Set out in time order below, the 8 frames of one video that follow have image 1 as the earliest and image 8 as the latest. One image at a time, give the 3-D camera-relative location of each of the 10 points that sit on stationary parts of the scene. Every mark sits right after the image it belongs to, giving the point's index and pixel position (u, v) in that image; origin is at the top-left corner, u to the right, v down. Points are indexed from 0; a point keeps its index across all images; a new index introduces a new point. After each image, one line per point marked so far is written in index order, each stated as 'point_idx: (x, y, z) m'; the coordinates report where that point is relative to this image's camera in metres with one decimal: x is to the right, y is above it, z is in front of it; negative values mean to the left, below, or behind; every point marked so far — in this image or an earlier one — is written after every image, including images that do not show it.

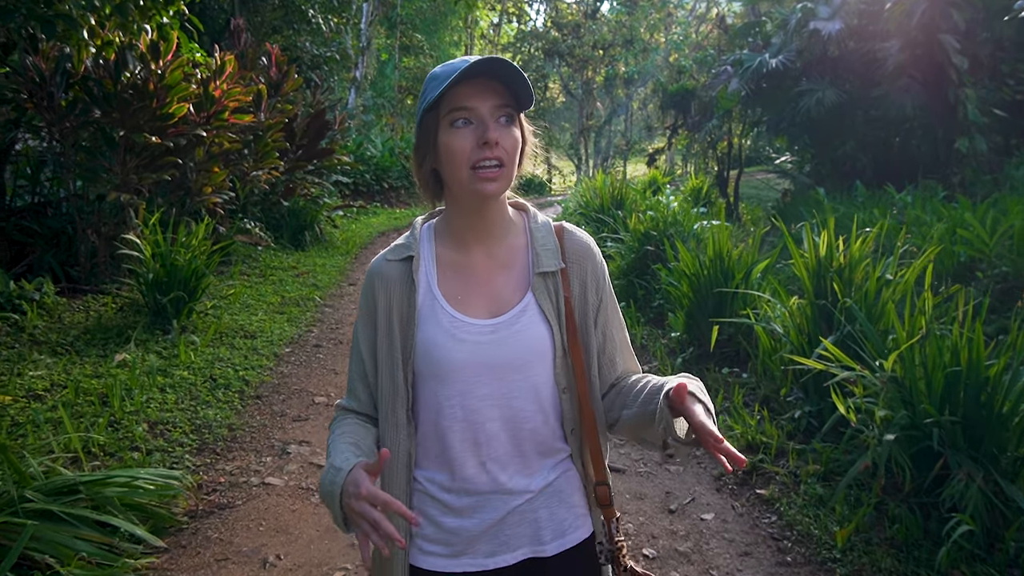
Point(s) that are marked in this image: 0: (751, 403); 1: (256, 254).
0: (+1.2, -0.6, +4.0) m
1: (-2.8, +0.4, +9.0) m
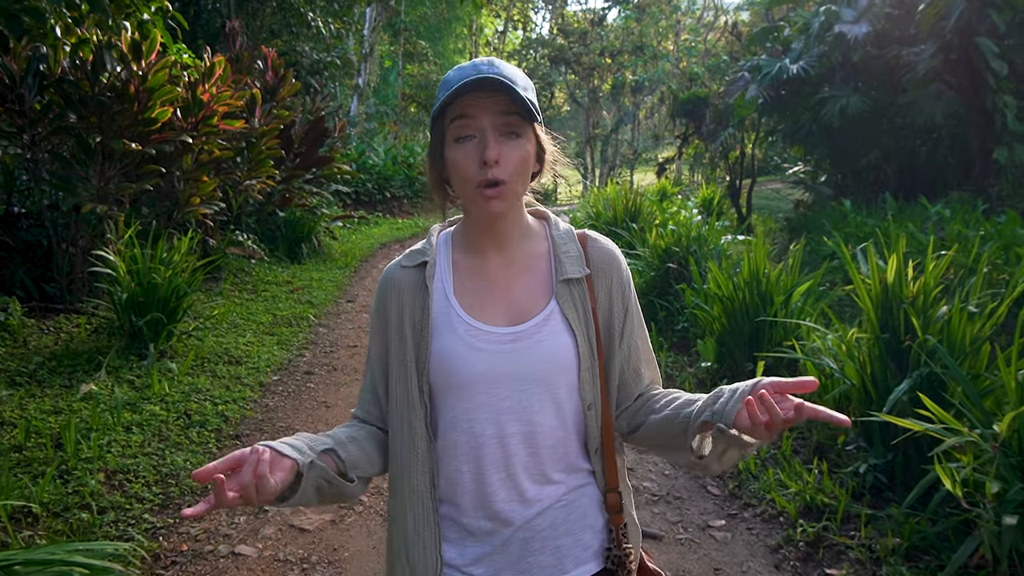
0: (+1.2, -0.7, +3.5) m
1: (-2.7, +0.2, +8.5) m
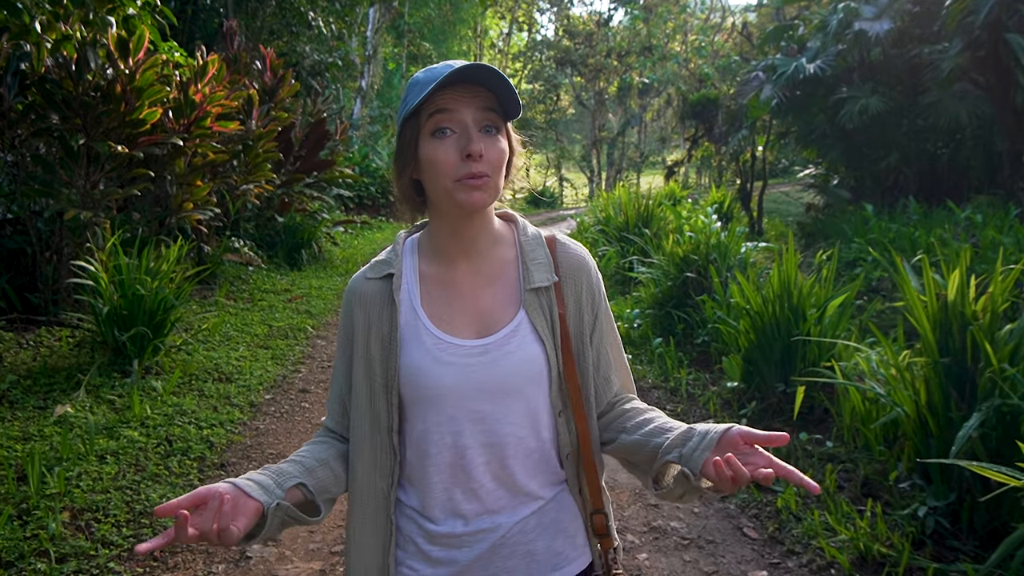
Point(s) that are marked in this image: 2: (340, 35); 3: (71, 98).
0: (+1.3, -0.8, +3.1) m
1: (-2.7, +0.1, +8.2) m
2: (-2.7, +3.9, +12.7) m
3: (-2.9, +1.3, +5.5) m
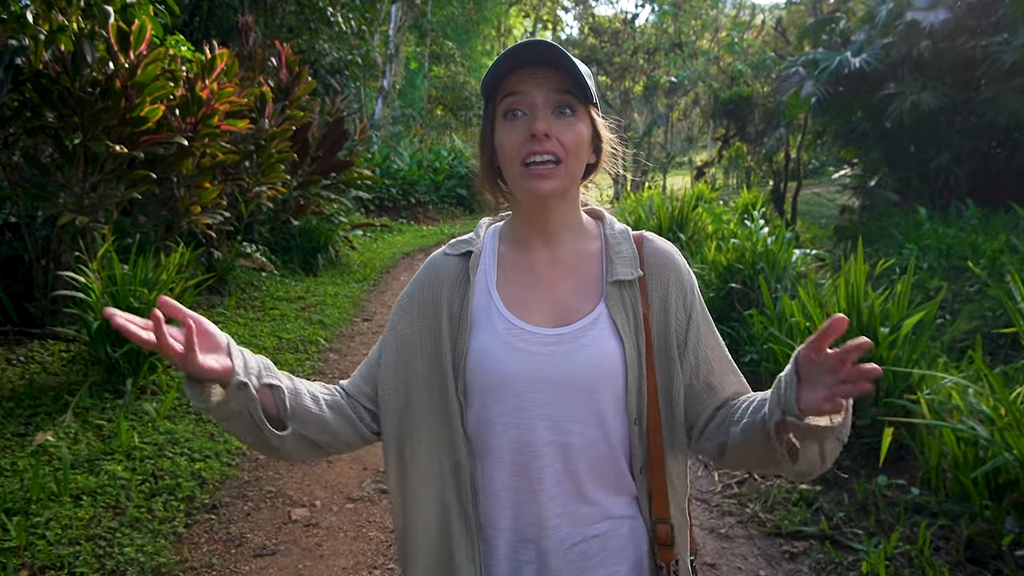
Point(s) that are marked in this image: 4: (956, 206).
0: (+1.4, -0.8, +2.6) m
1: (-2.4, +0.1, +7.8) m
2: (-2.3, +3.9, +12.3) m
3: (-2.8, +1.2, +5.1) m
4: (+4.7, +0.9, +8.7) m
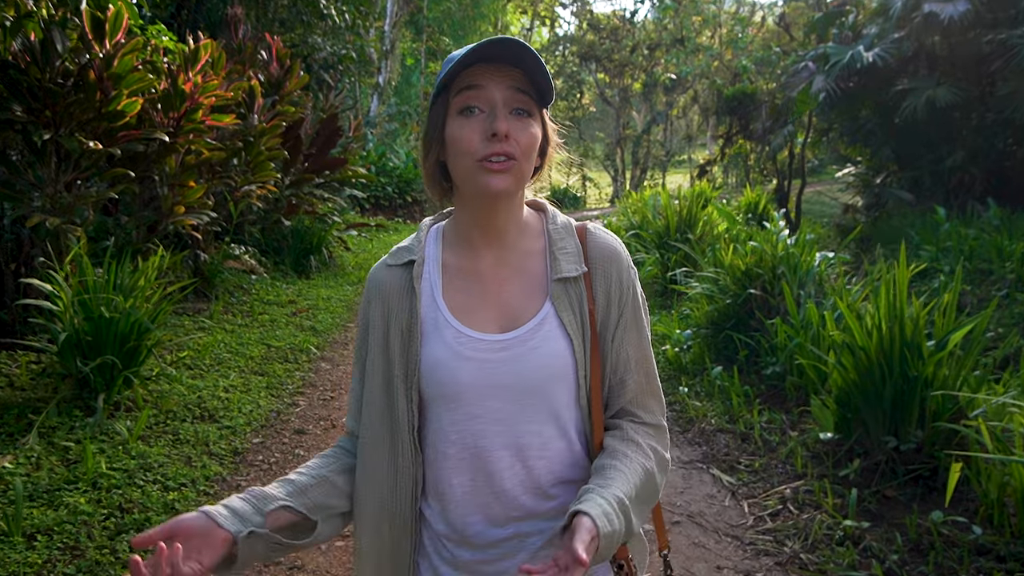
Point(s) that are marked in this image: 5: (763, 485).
0: (+1.4, -0.9, +2.3) m
1: (-2.4, 0.0, +7.4) m
2: (-2.3, +3.8, +11.9) m
3: (-2.7, +1.2, +4.7) m
4: (+4.7, +0.8, +8.4) m
5: (+1.0, -0.8, +3.4) m
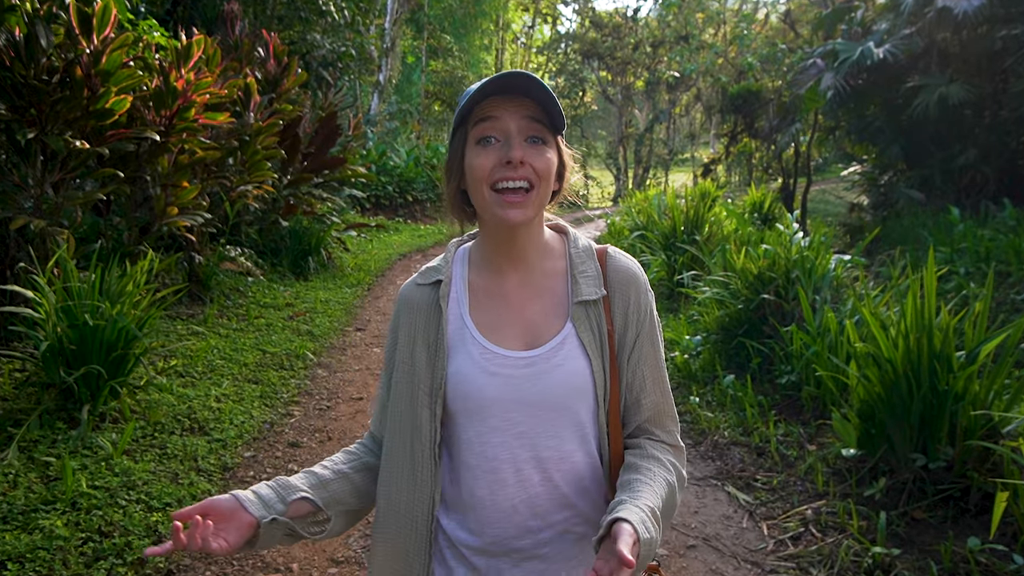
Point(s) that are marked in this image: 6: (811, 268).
0: (+1.4, -0.9, +2.1) m
1: (-2.4, 0.0, +7.2) m
2: (-2.3, +3.8, +11.7) m
3: (-2.7, +1.1, +4.5) m
4: (+4.8, +0.8, +8.2) m
5: (+1.1, -0.8, +3.2) m
6: (+1.7, +0.1, +4.7) m
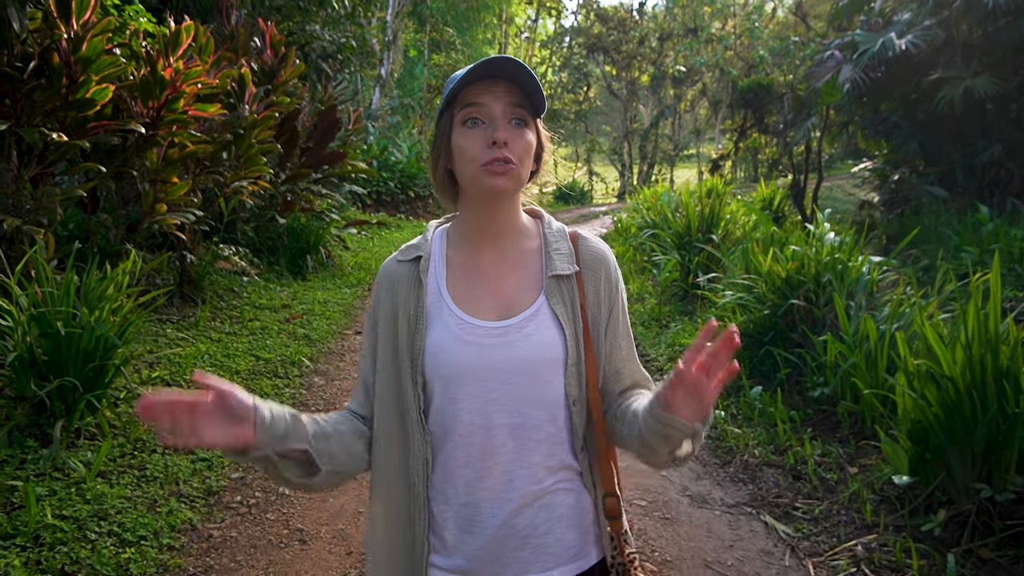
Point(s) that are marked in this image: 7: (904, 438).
0: (+1.5, -0.9, +1.8) m
1: (-2.3, 0.0, +6.9) m
2: (-2.2, +3.8, +11.4) m
3: (-2.7, +1.1, +4.2) m
4: (+4.8, +0.8, +7.9) m
5: (+1.1, -0.9, +2.9) m
6: (+1.8, +0.1, +4.3) m
7: (+1.4, -0.5, +2.9) m
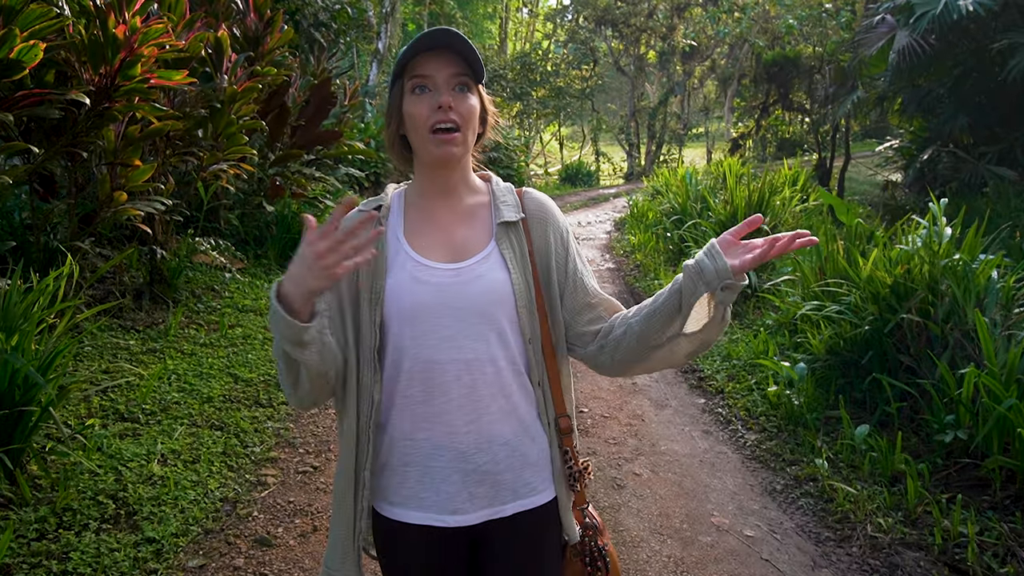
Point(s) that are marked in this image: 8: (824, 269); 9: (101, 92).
0: (+1.7, -1.1, +0.9) m
1: (-2.2, 0.0, +6.0) m
2: (-2.0, +4.0, +10.4) m
3: (-2.5, +1.1, +3.3) m
4: (+5.0, +0.9, +6.9) m
5: (+1.3, -1.0, +2.0) m
6: (+1.9, 0.0, +3.4) m
7: (+1.6, -0.6, +2.1) m
8: (+1.7, +0.1, +4.5) m
9: (-2.2, +1.0, +4.3) m
